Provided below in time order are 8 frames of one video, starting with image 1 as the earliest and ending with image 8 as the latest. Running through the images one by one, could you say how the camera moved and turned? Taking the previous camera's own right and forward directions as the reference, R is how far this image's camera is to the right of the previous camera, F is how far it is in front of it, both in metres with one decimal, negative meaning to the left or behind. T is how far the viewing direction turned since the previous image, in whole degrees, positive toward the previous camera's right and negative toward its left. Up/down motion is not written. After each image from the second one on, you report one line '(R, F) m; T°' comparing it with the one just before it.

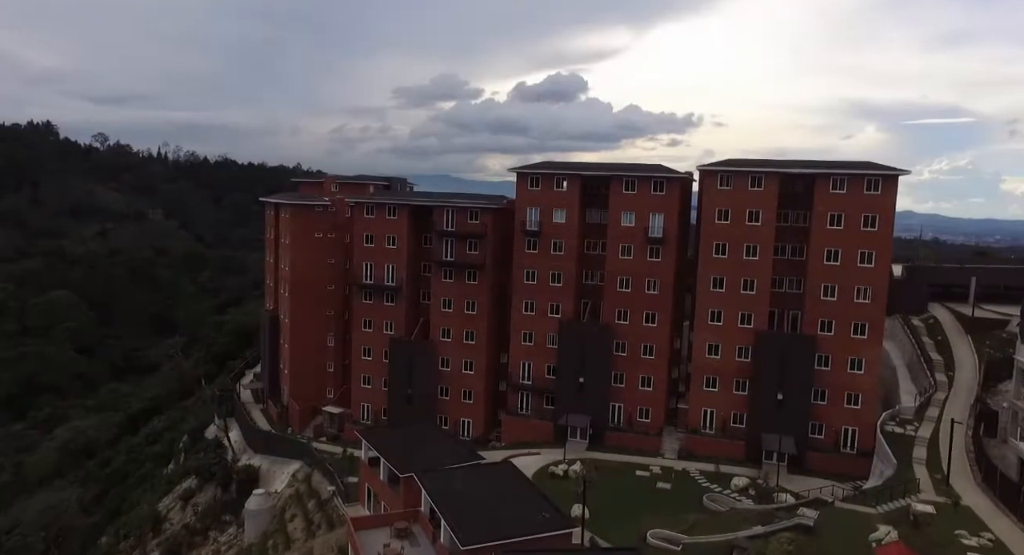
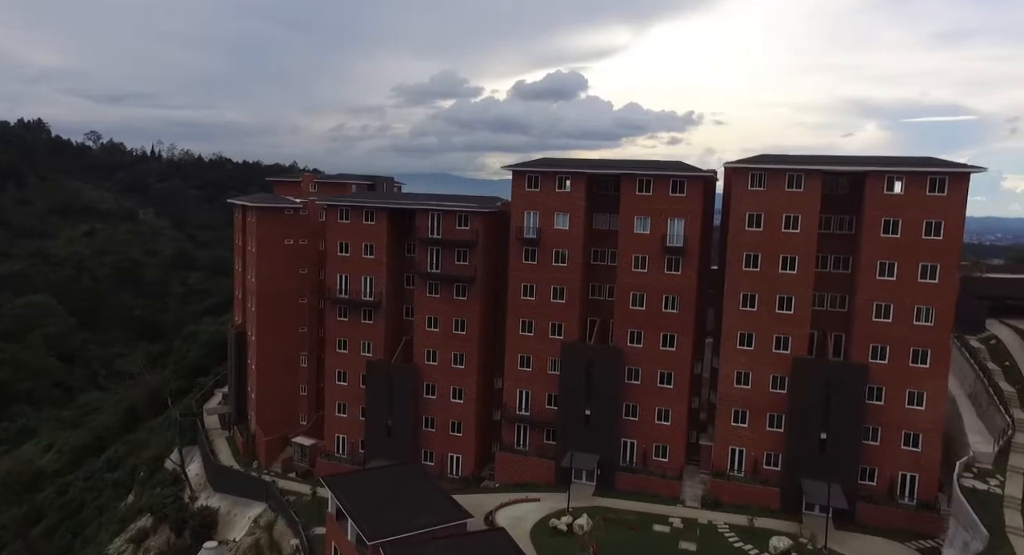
(+0.3, +7.3) m; 0°
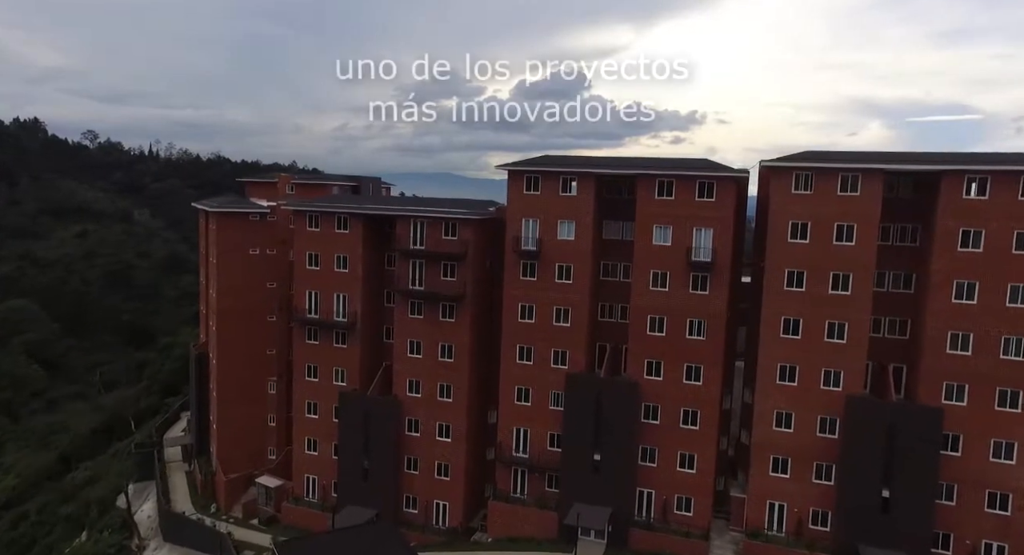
(+0.4, +7.0) m; 0°
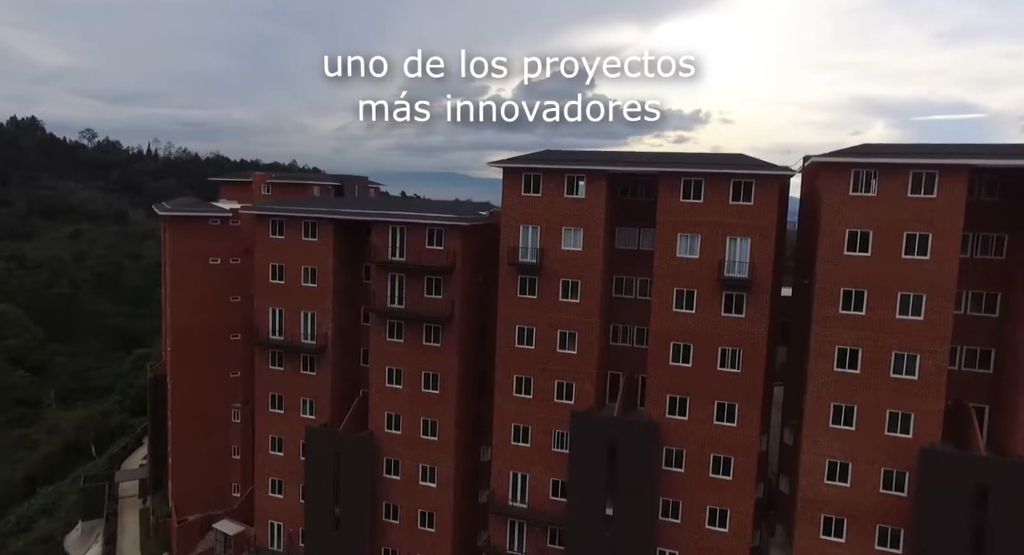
(+0.3, +6.3) m; 0°
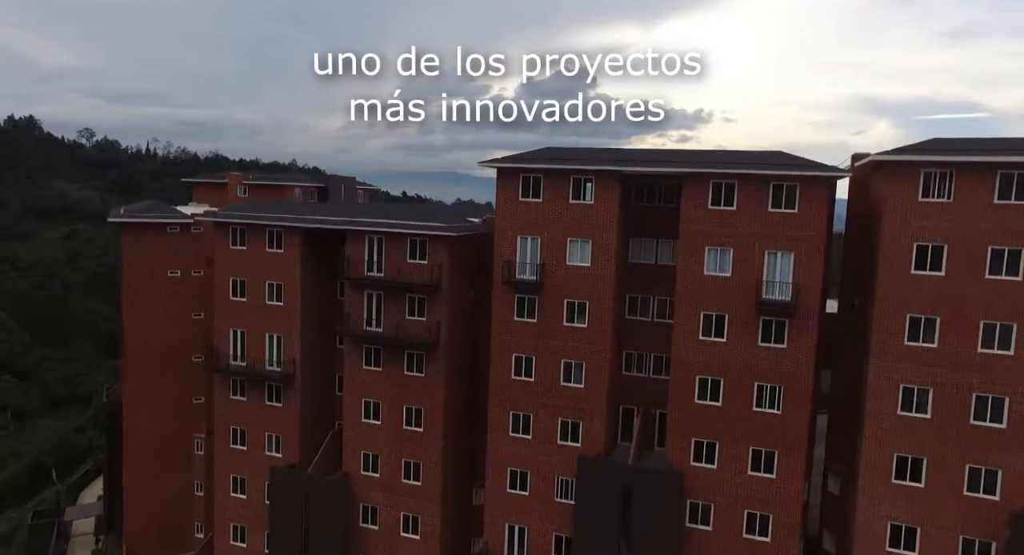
(+0.2, +5.0) m; 0°
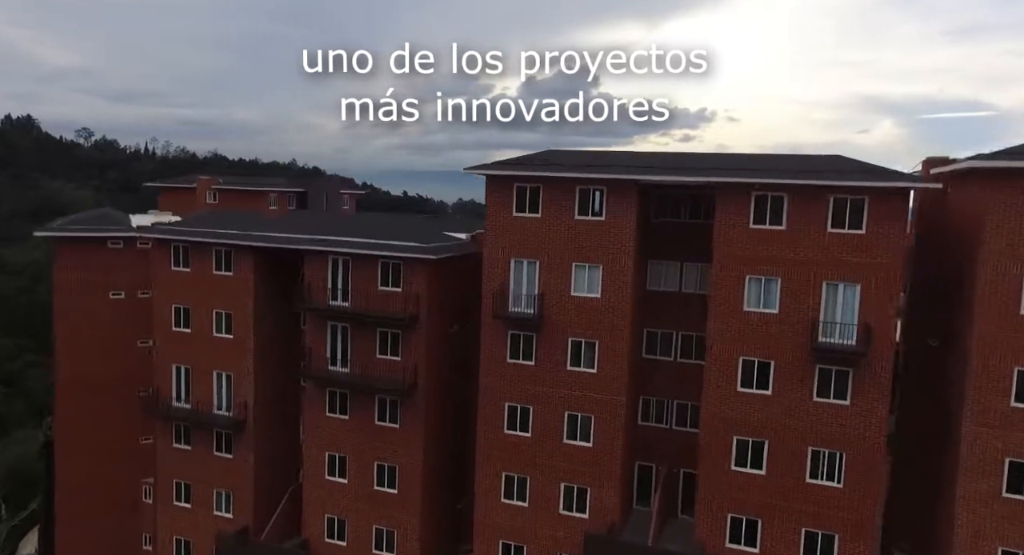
(+0.3, +5.2) m; 0°
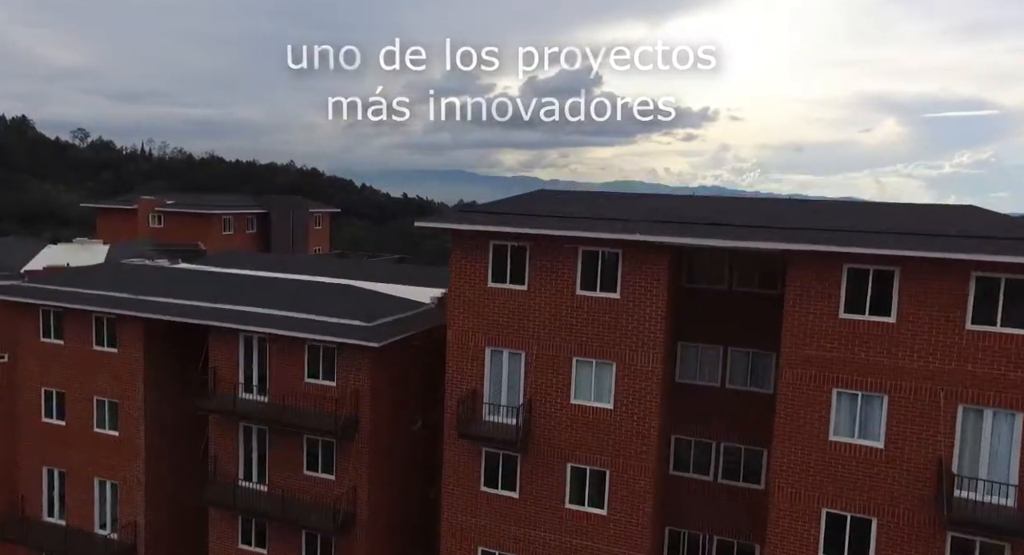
(+0.6, +6.8) m; 0°
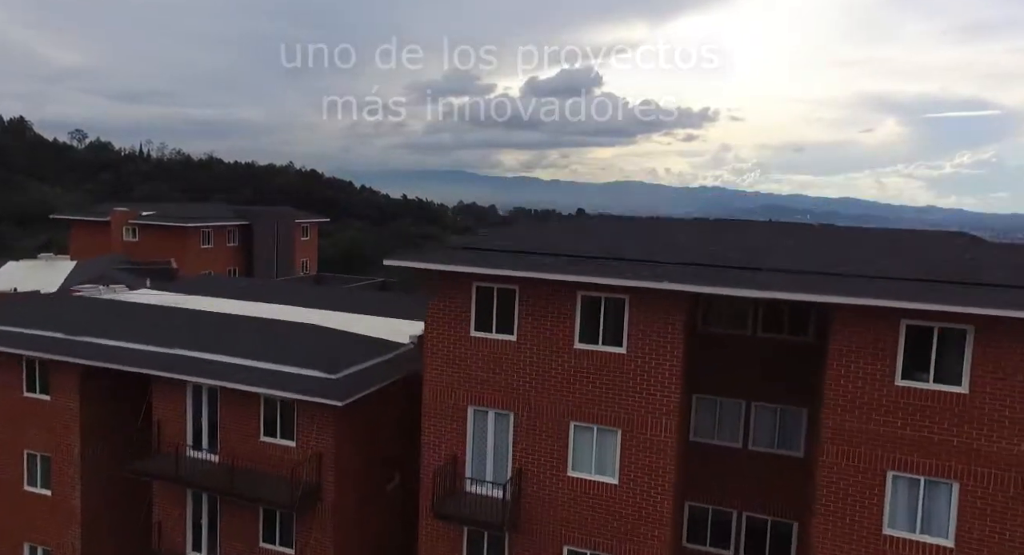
(+0.3, +2.5) m; 0°
